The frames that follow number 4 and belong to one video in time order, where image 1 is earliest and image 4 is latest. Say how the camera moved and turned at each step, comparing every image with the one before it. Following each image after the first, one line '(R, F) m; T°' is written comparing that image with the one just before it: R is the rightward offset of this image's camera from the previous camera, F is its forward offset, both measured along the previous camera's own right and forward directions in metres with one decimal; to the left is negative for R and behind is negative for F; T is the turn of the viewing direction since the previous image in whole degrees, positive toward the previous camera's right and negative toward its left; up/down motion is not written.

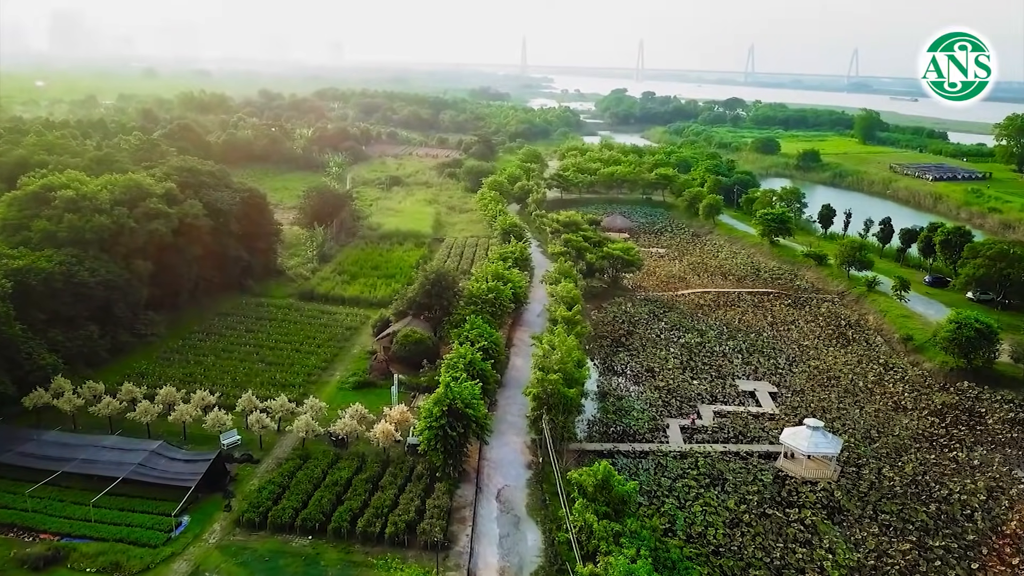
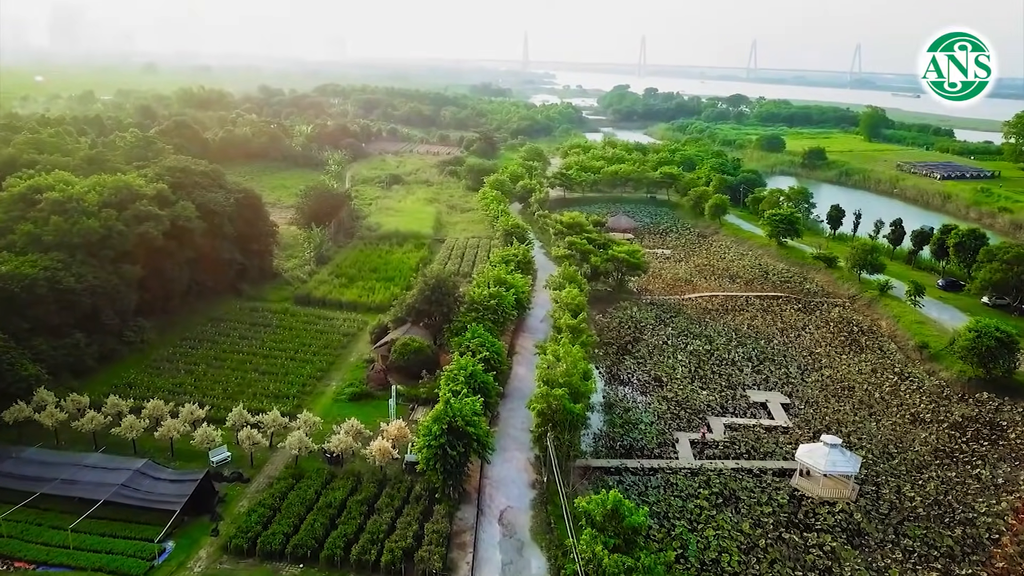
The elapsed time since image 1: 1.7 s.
(-0.1, +0.9) m; 0°
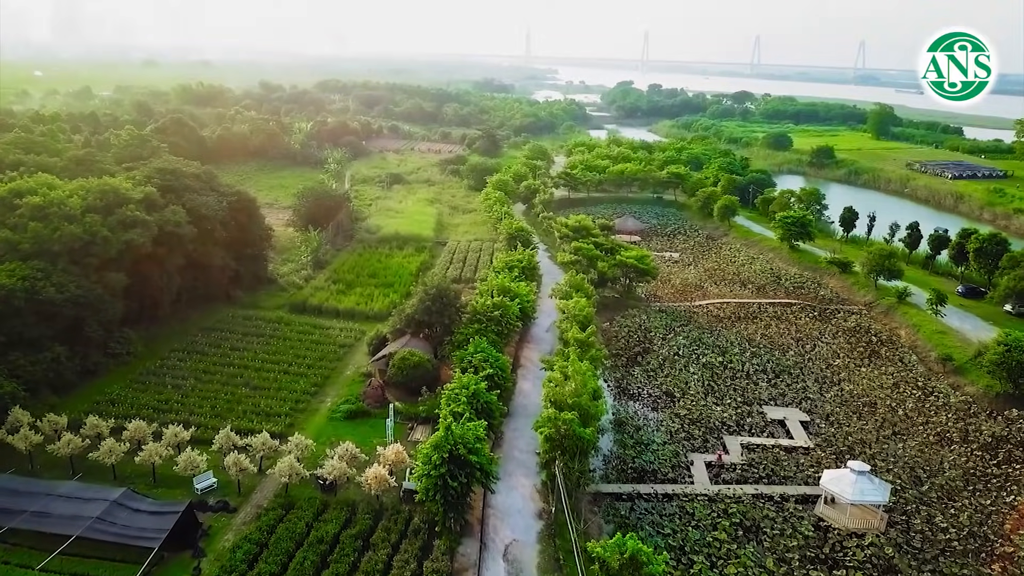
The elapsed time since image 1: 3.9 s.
(-0.1, +1.2) m; 0°
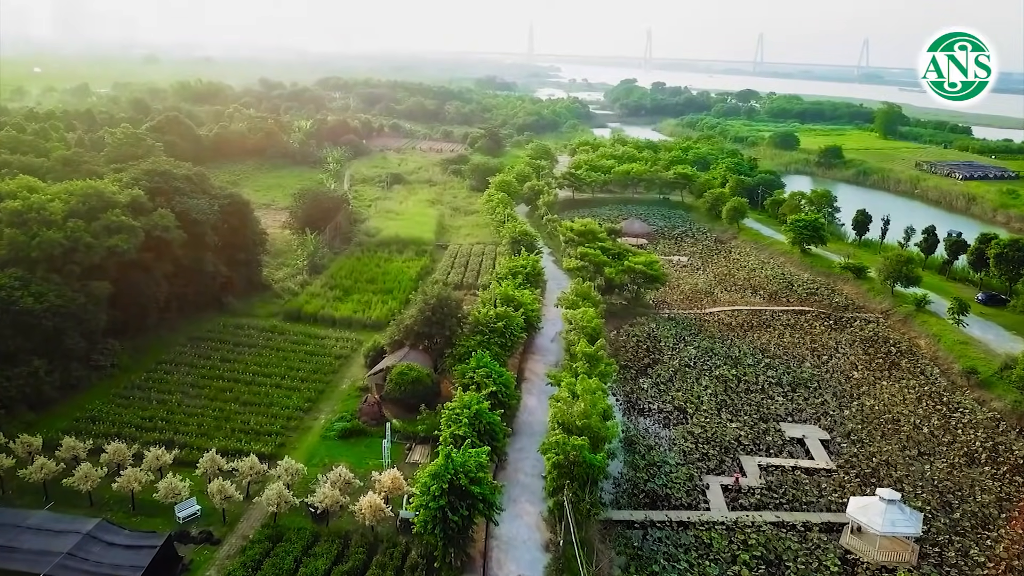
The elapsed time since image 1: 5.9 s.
(-0.1, +1.2) m; 0°
